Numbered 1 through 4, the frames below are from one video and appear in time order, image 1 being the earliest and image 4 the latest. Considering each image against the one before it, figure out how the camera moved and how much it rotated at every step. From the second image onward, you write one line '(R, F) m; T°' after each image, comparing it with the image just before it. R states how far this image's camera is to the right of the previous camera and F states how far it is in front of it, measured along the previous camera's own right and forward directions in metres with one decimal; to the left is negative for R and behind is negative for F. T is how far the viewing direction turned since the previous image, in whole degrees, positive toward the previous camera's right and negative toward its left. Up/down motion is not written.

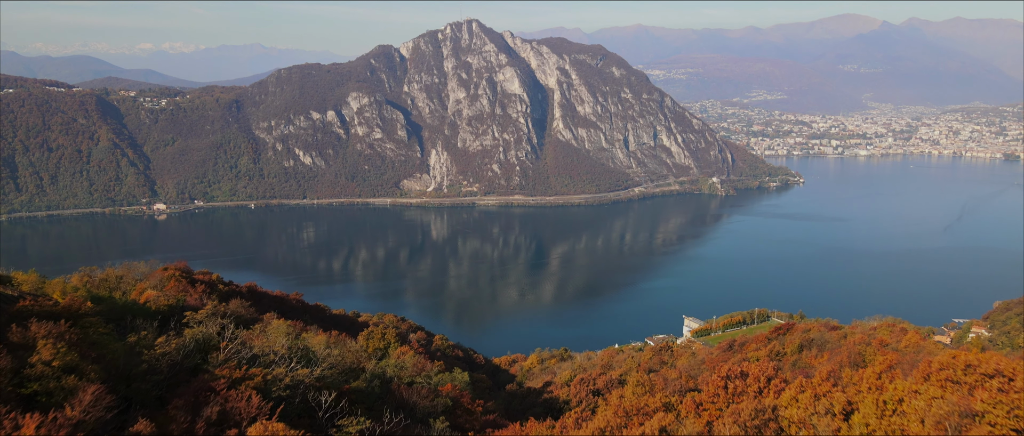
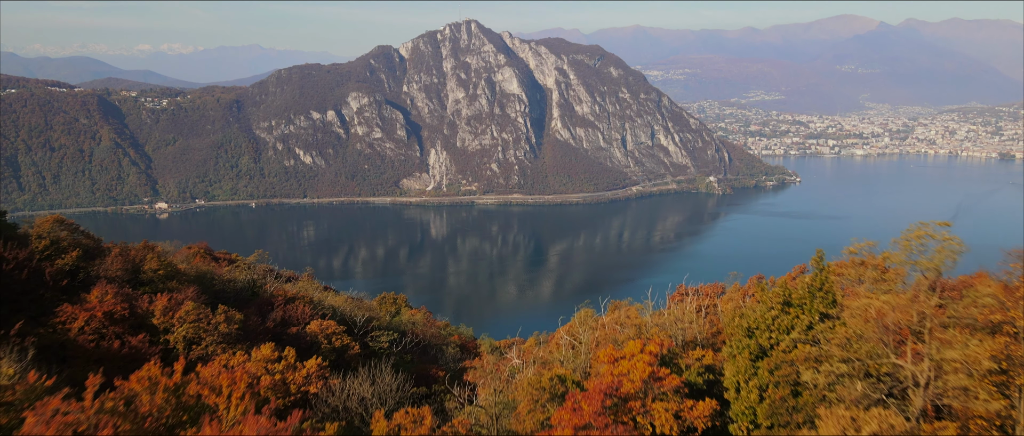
(0.0, -3.9) m; 0°
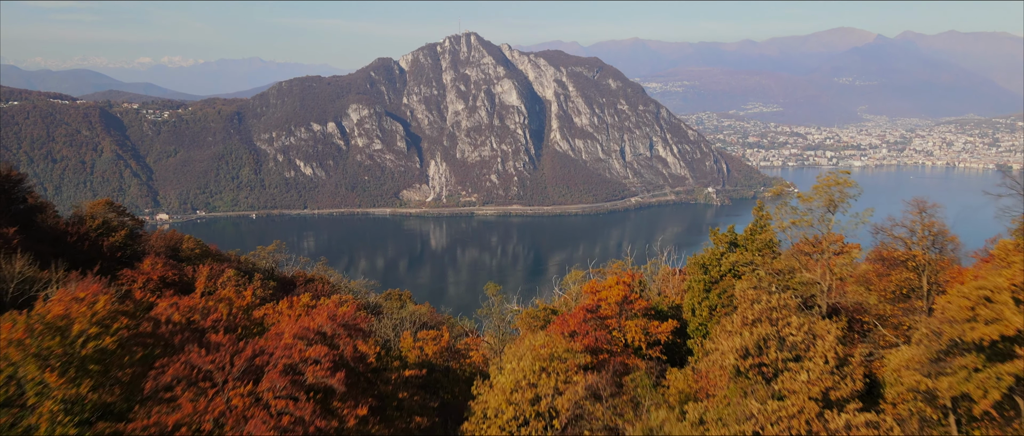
(0.0, -1.9) m; 0°
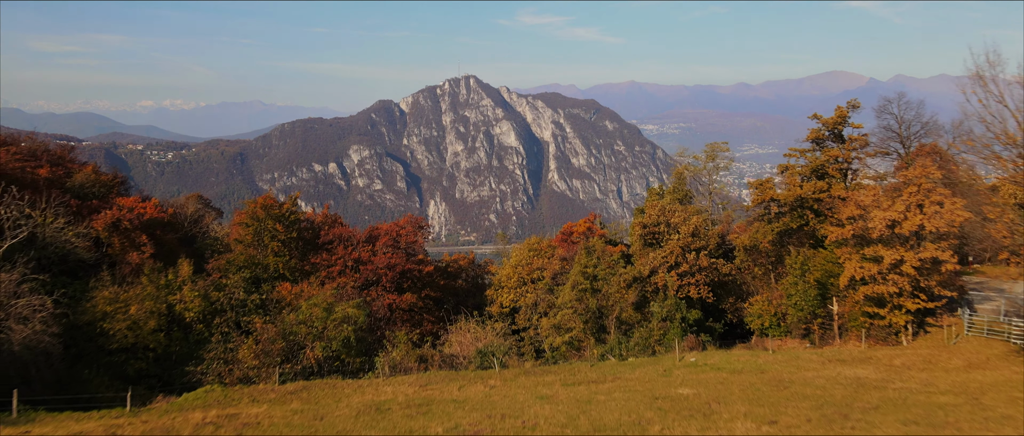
(-0.1, -5.0) m; 0°
